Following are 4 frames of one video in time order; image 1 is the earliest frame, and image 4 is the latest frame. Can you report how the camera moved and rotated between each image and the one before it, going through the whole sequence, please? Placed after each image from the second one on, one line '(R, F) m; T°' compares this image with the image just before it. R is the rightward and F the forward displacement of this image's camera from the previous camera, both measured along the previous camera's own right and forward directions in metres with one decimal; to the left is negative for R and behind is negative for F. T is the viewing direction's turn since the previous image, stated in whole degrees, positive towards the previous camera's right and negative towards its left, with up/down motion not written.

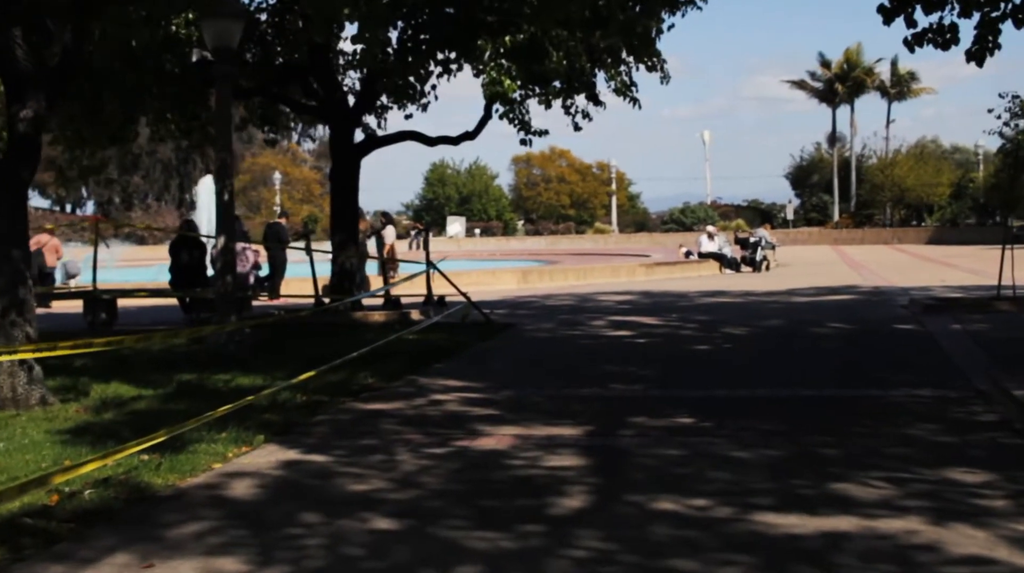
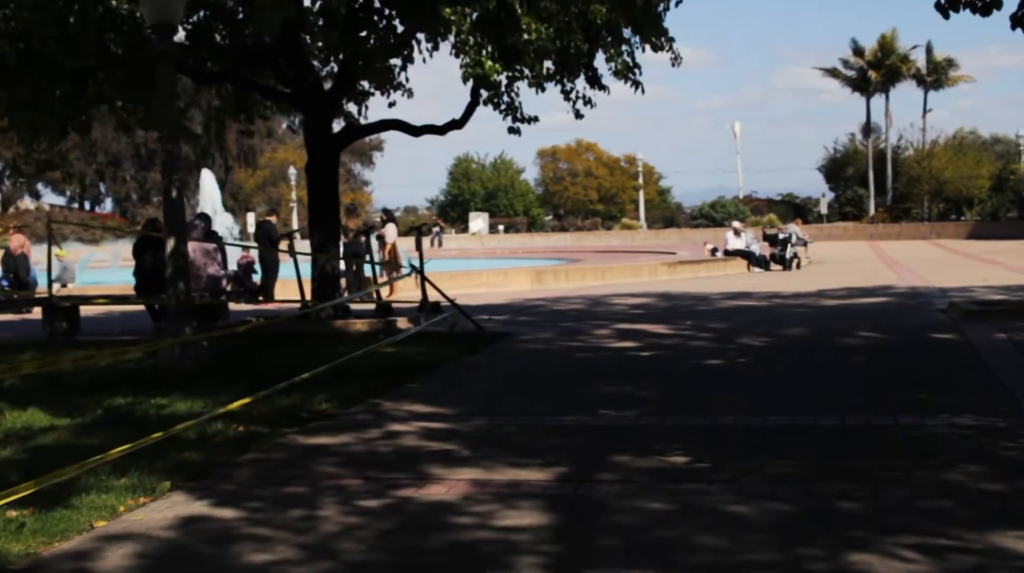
(+0.4, +1.4) m; -1°
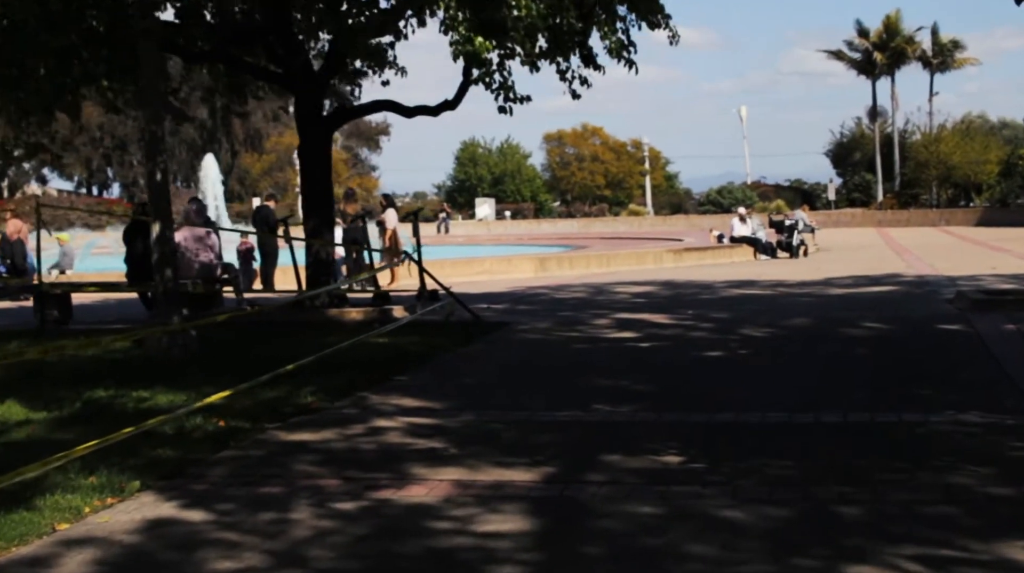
(+0.1, +0.3) m; 0°
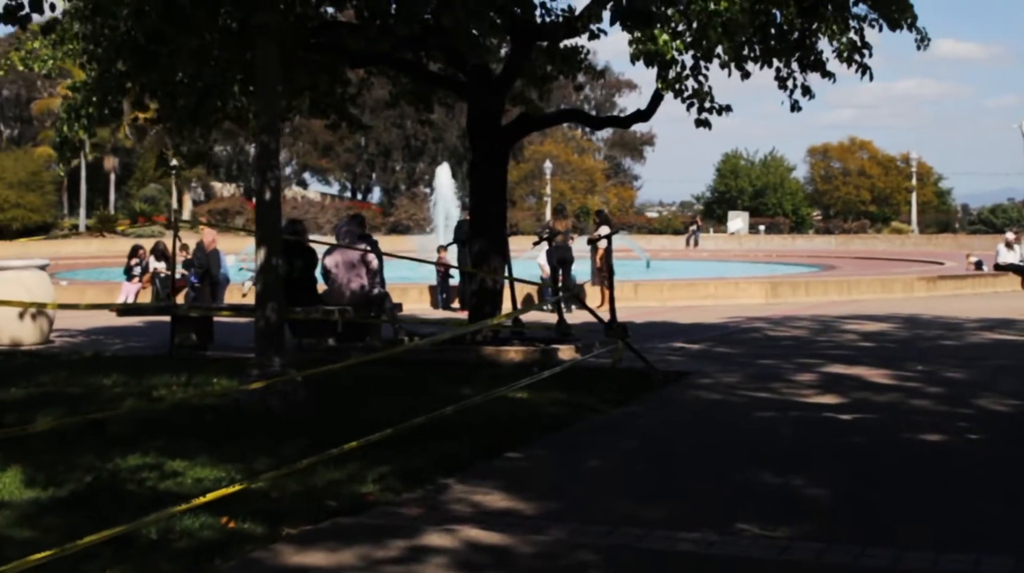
(+0.7, +2.4) m; -12°
